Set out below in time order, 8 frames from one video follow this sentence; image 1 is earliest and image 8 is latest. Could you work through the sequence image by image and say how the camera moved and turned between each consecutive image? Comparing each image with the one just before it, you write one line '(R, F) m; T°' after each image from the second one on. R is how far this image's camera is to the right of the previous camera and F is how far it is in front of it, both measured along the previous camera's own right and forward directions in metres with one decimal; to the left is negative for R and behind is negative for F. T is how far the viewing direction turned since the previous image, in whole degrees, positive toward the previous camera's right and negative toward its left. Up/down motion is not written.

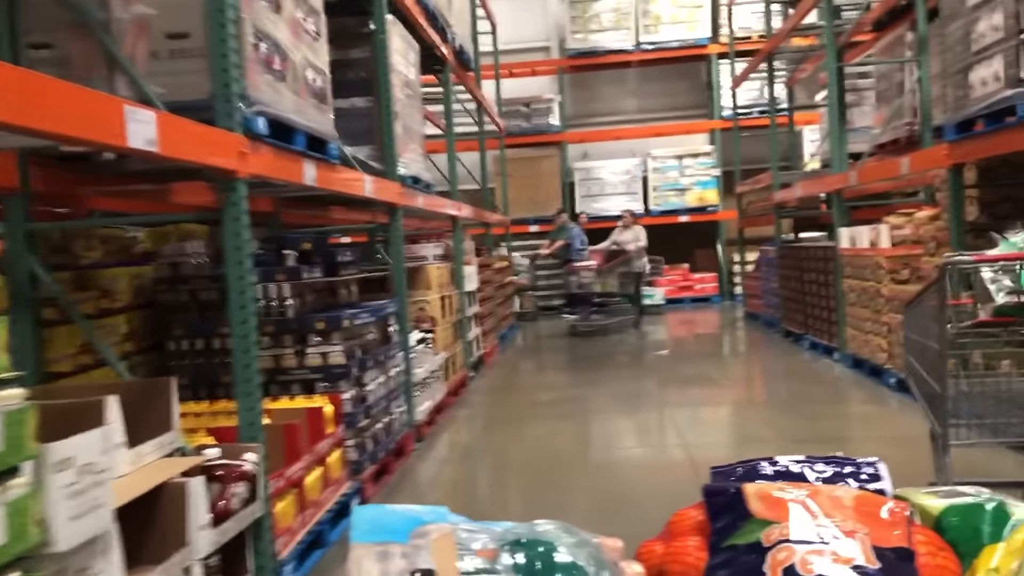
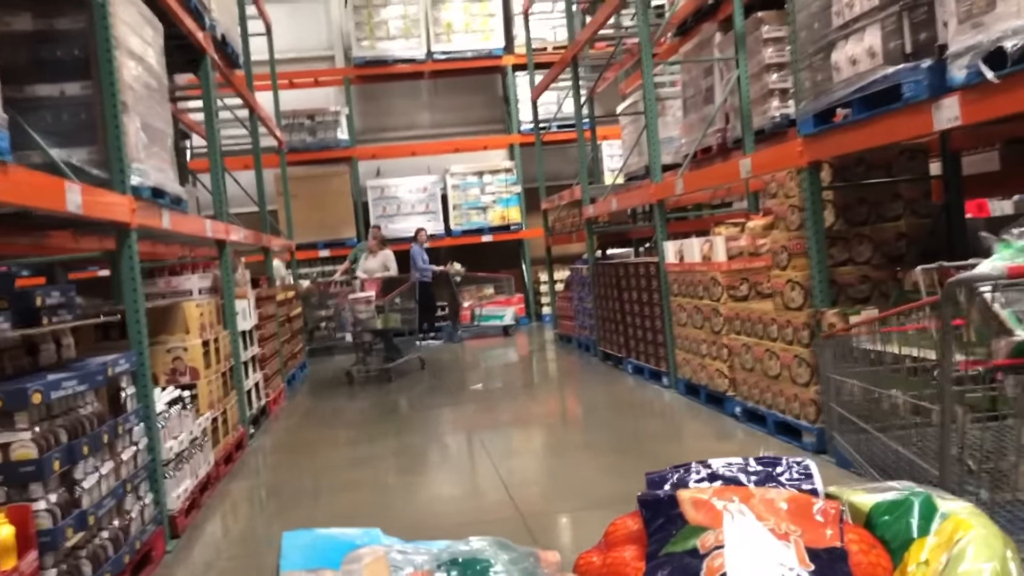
(0.0, +0.8) m; +12°
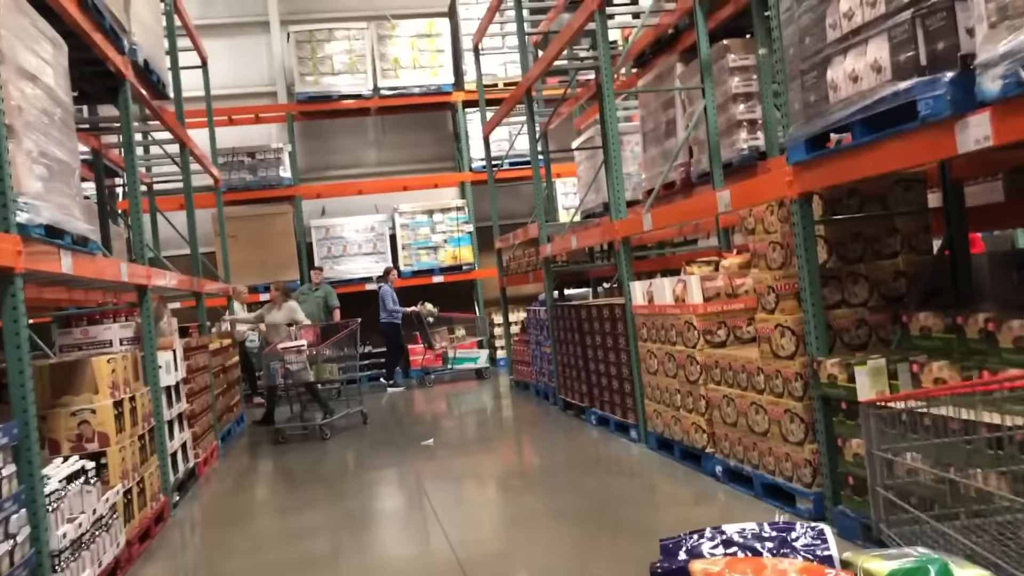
(0.0, +0.4) m; +3°
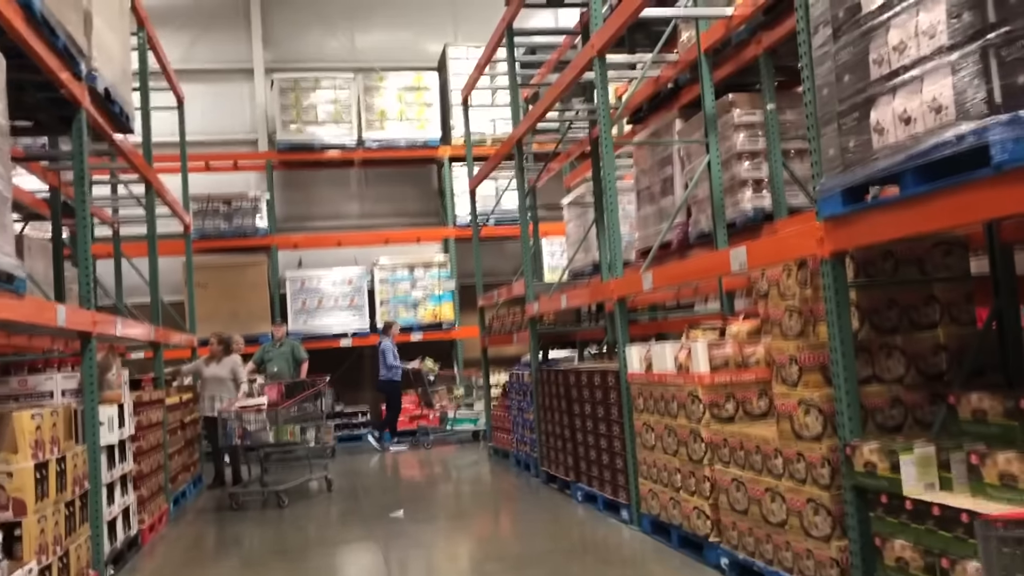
(0.0, +0.4) m; +1°
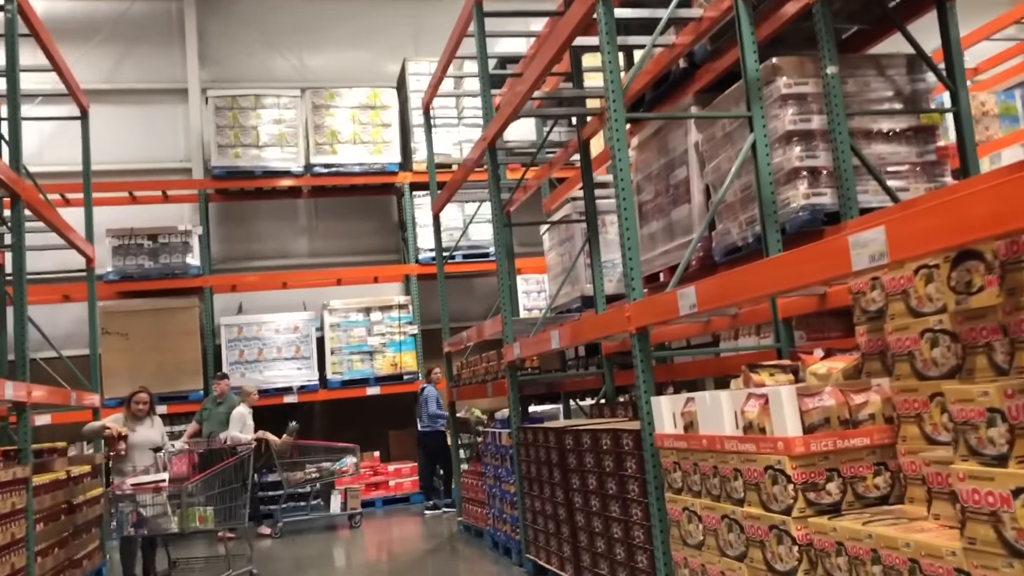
(0.0, +1.2) m; +2°
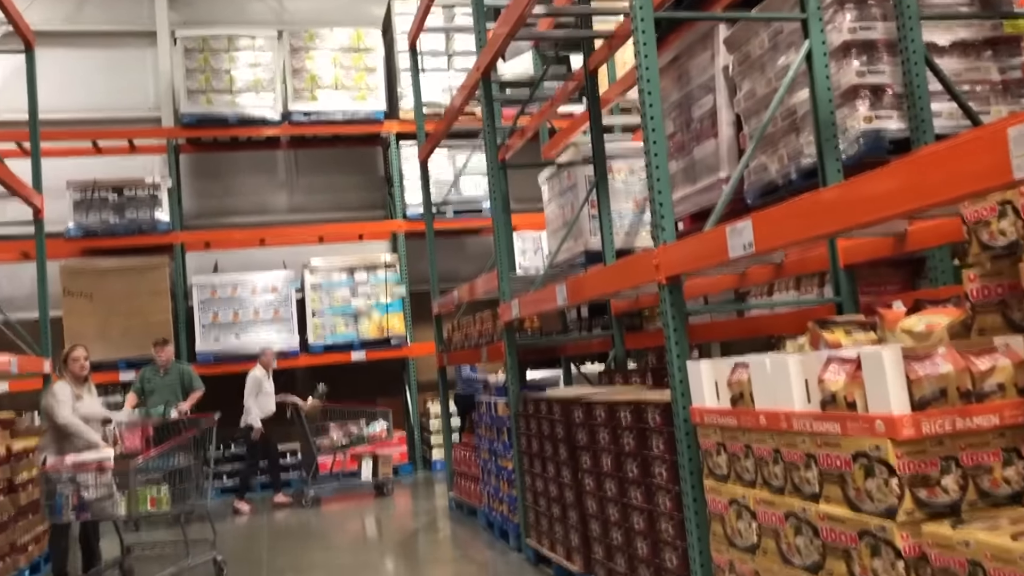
(0.0, +0.6) m; 0°
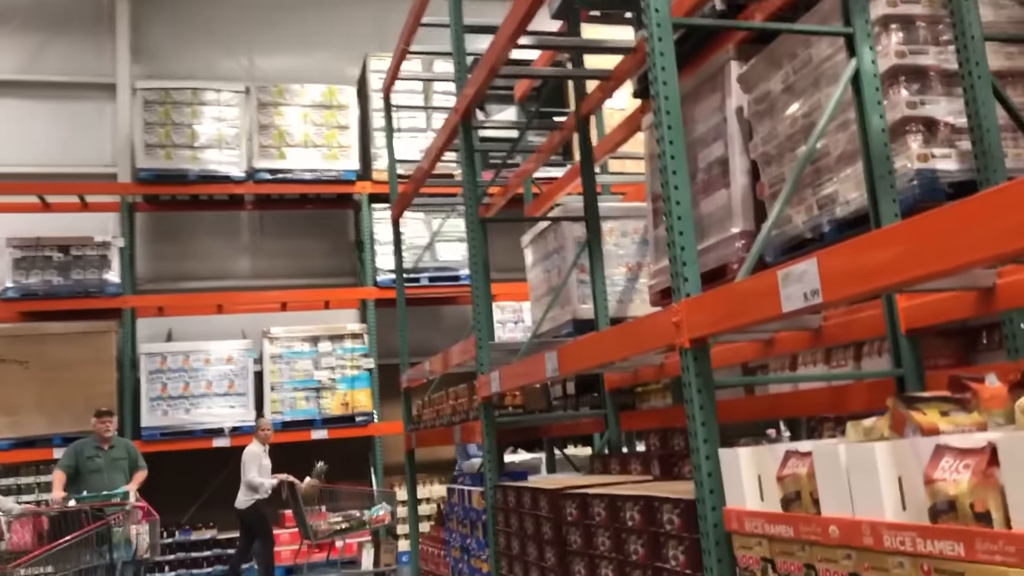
(0.0, +0.5) m; +1°
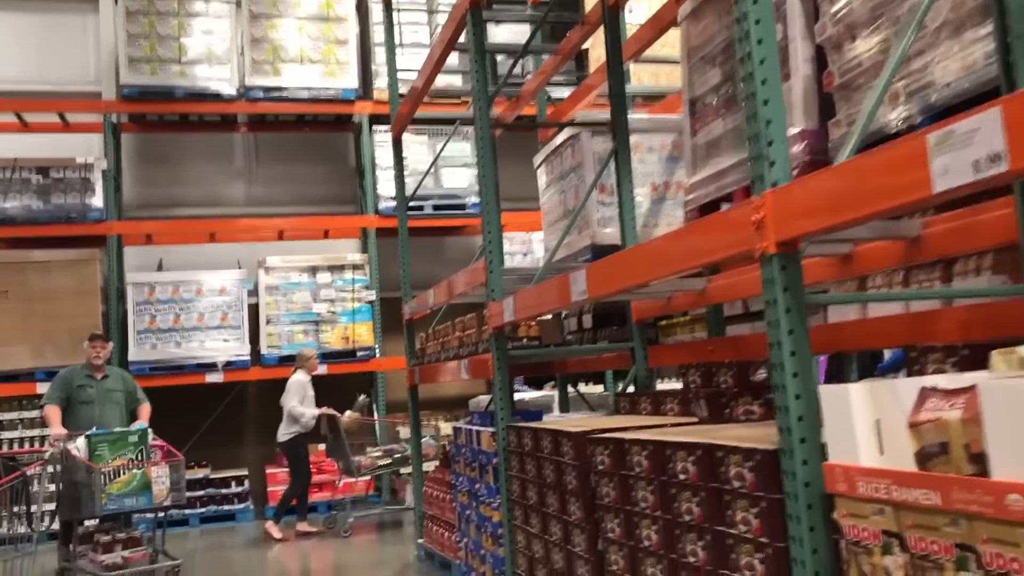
(0.0, +0.5) m; 0°
